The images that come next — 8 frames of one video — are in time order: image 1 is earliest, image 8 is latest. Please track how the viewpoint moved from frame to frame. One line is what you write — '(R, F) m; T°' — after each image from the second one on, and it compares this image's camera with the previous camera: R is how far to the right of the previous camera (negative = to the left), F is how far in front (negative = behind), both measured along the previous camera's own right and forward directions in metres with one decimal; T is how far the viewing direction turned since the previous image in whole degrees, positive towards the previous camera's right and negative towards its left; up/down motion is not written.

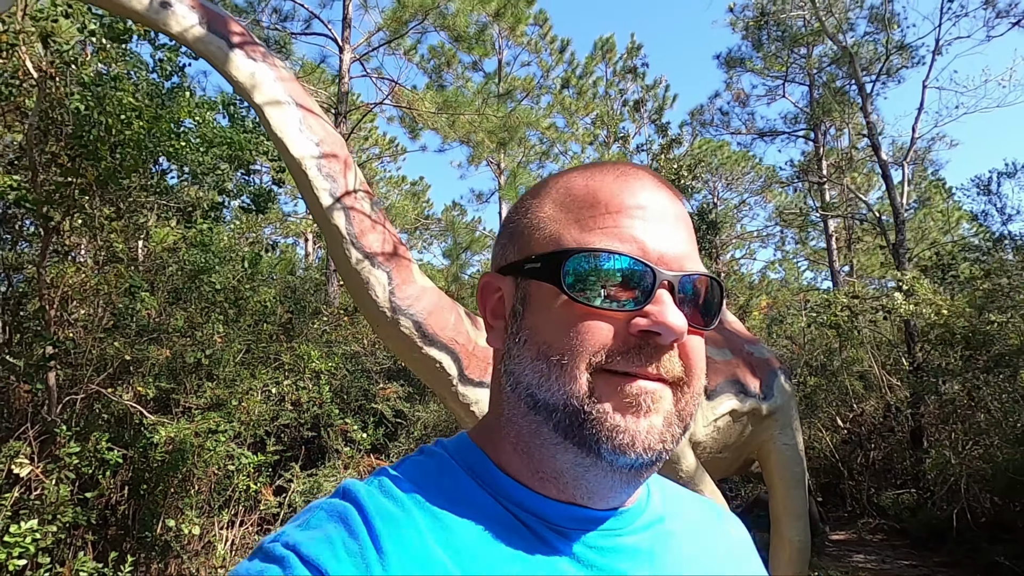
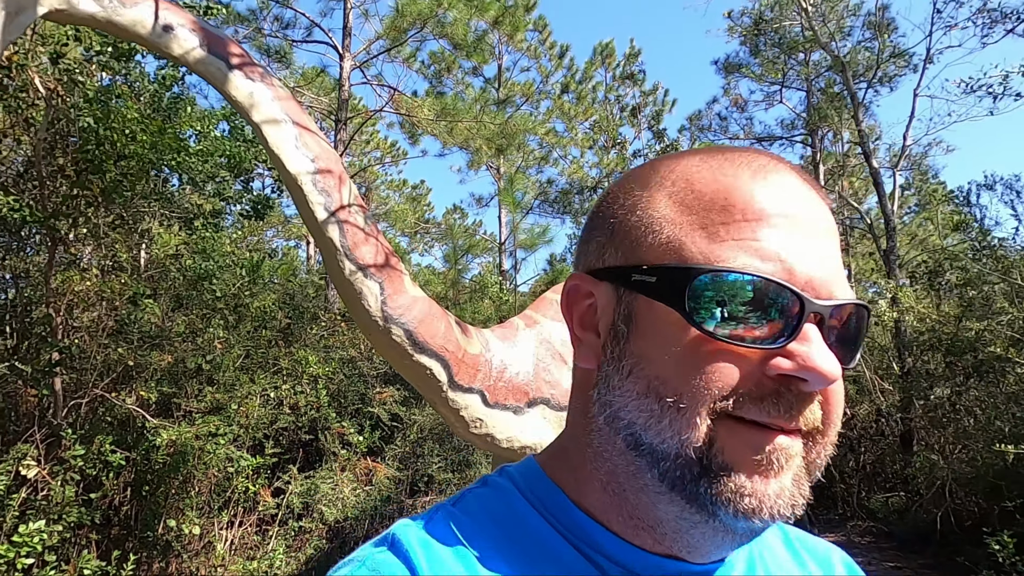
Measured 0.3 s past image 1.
(+0.1, -0.1) m; 0°
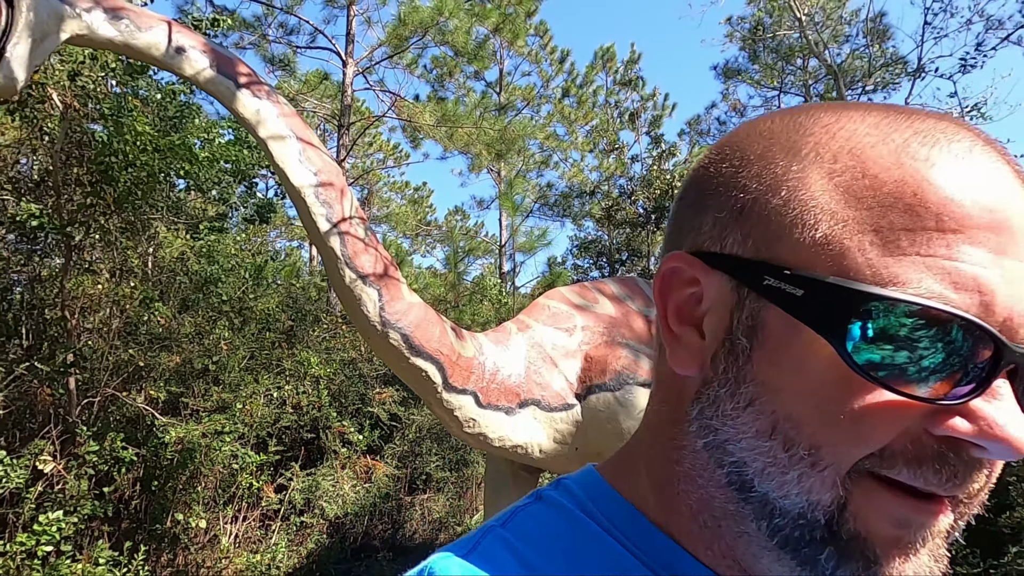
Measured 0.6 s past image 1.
(+0.1, -0.2) m; 0°
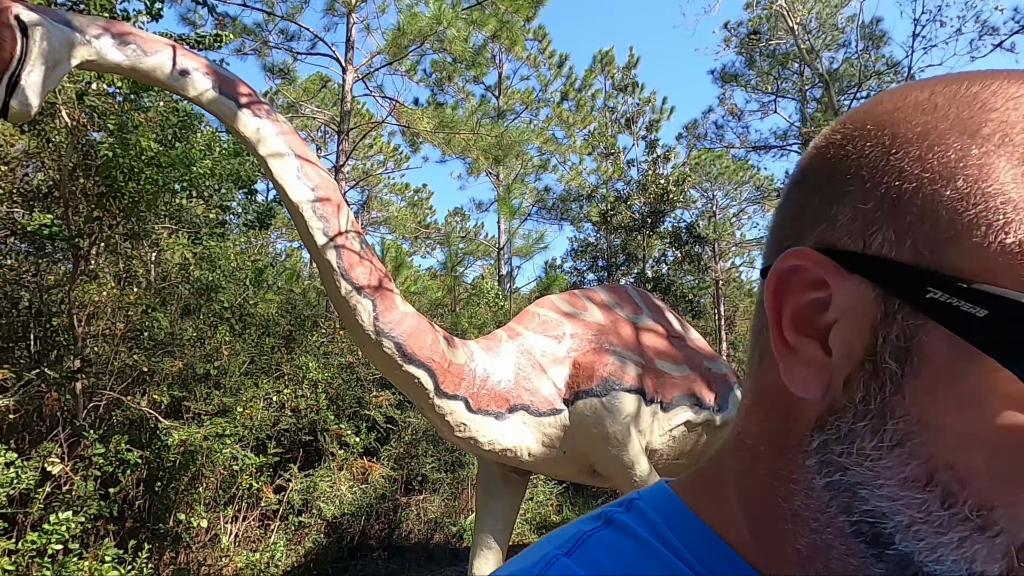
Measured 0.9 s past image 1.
(+0.1, -0.2) m; 0°
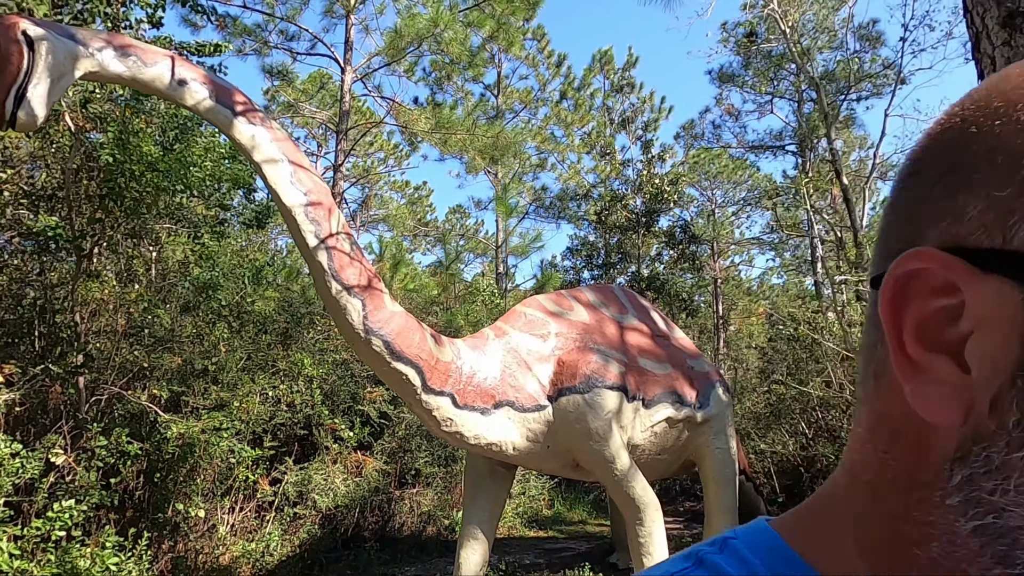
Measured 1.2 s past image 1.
(+0.1, -0.2) m; 0°
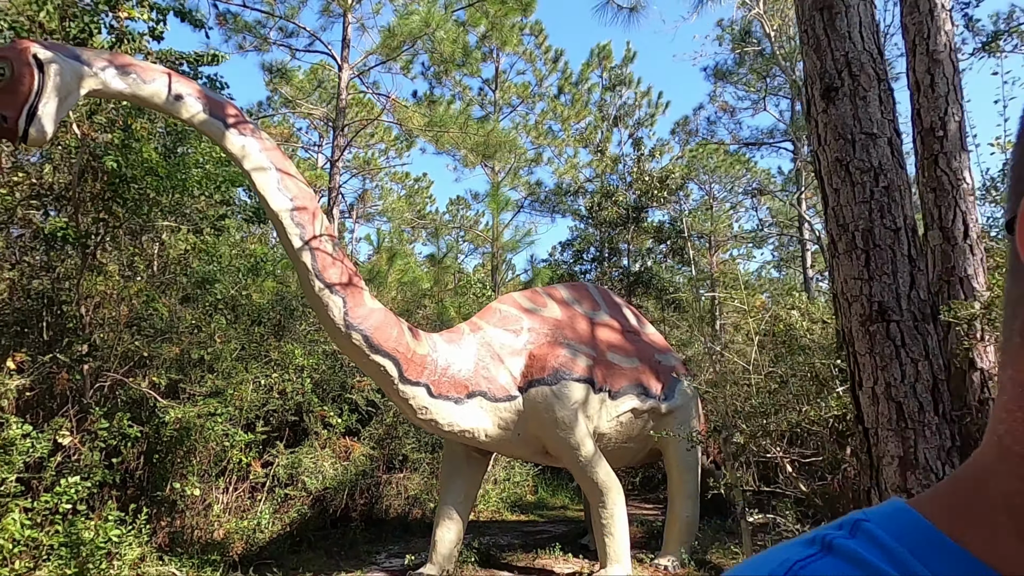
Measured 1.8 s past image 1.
(+0.2, -0.3) m; 0°
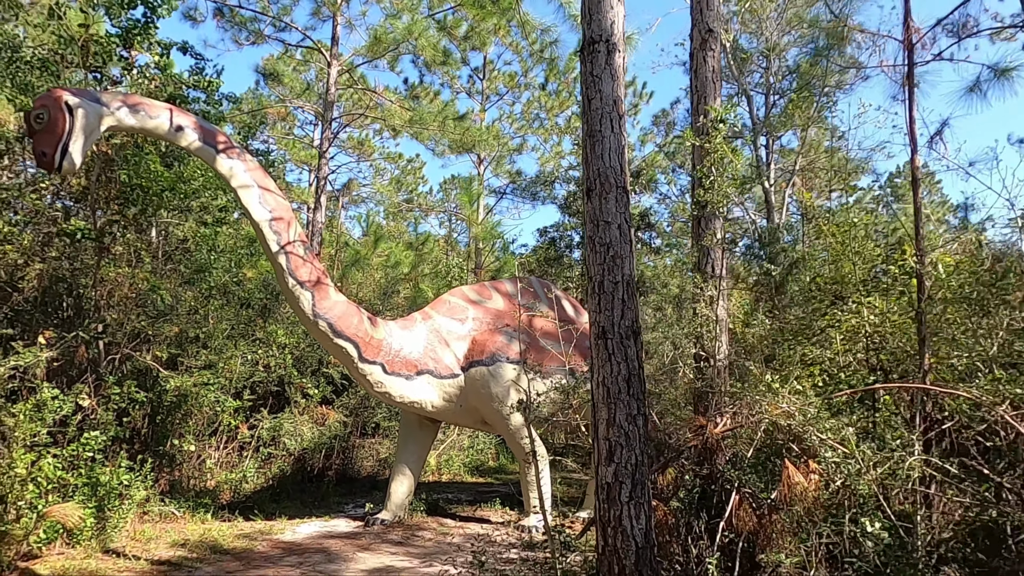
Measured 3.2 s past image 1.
(+0.5, -0.9) m; 0°
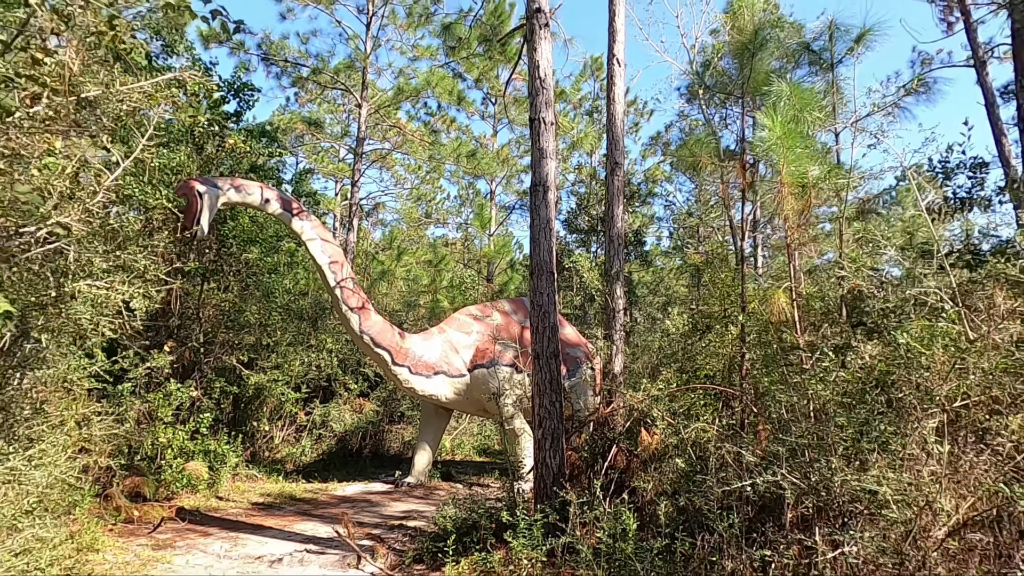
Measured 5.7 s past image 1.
(+0.3, -1.9) m; -2°
